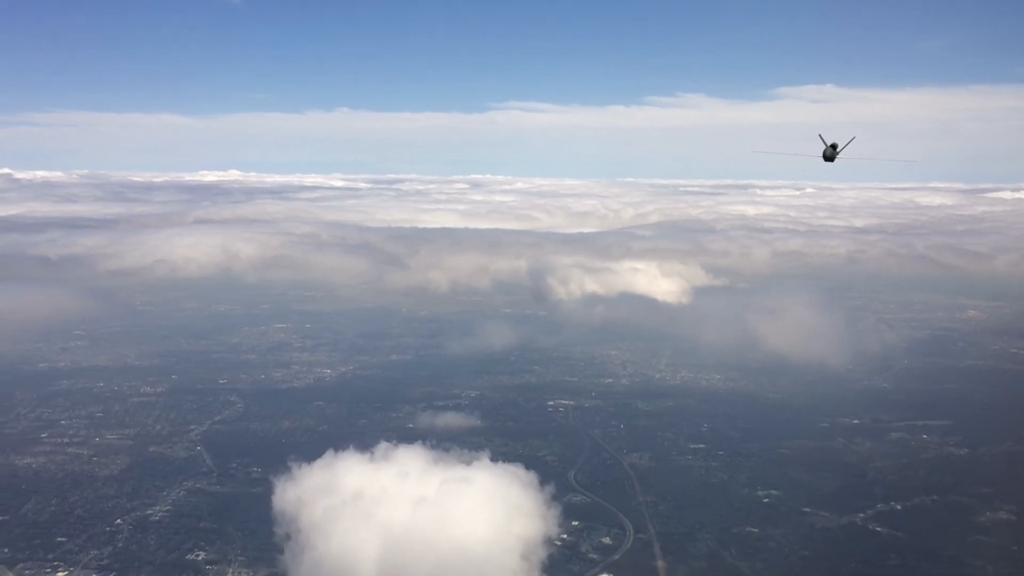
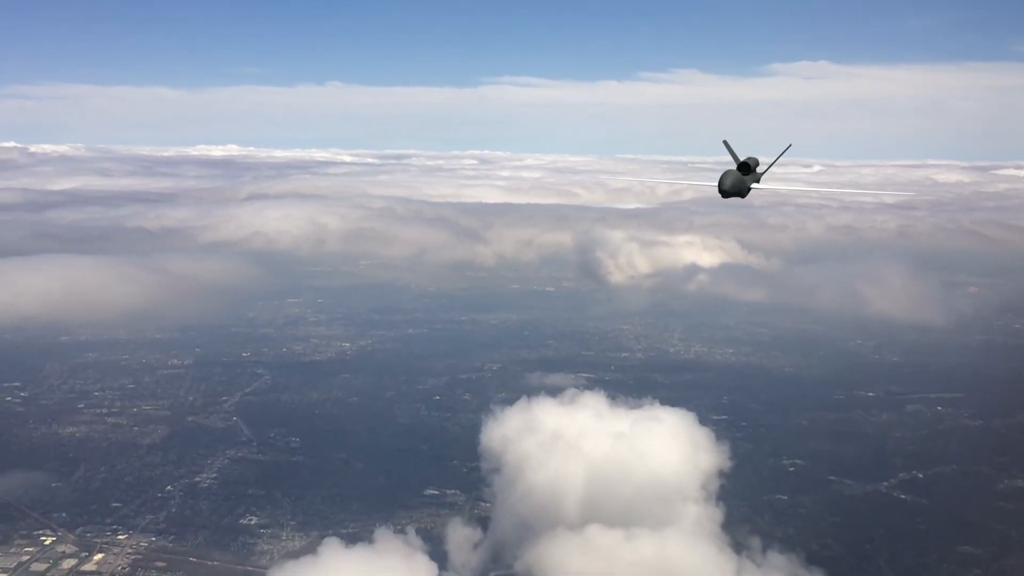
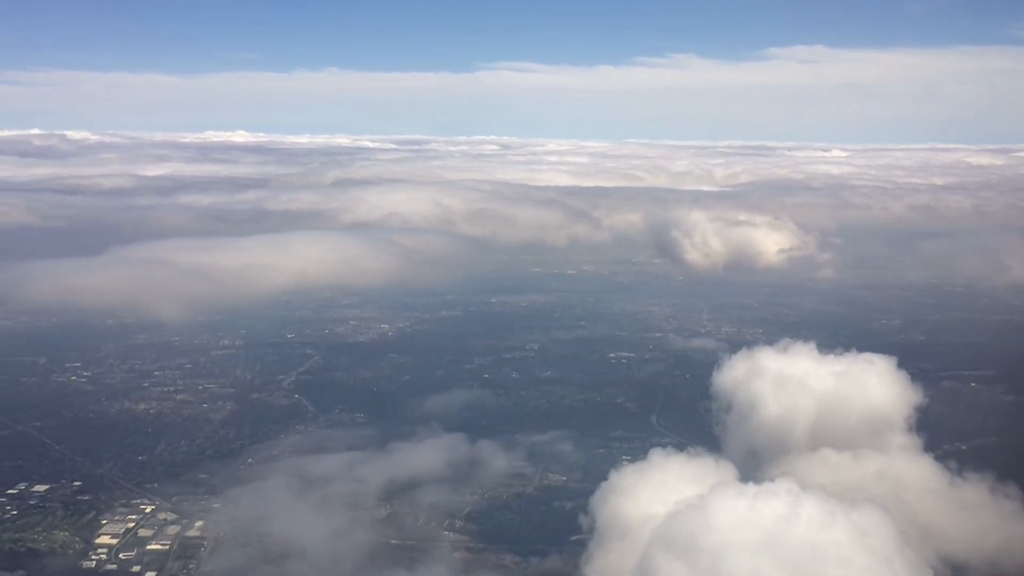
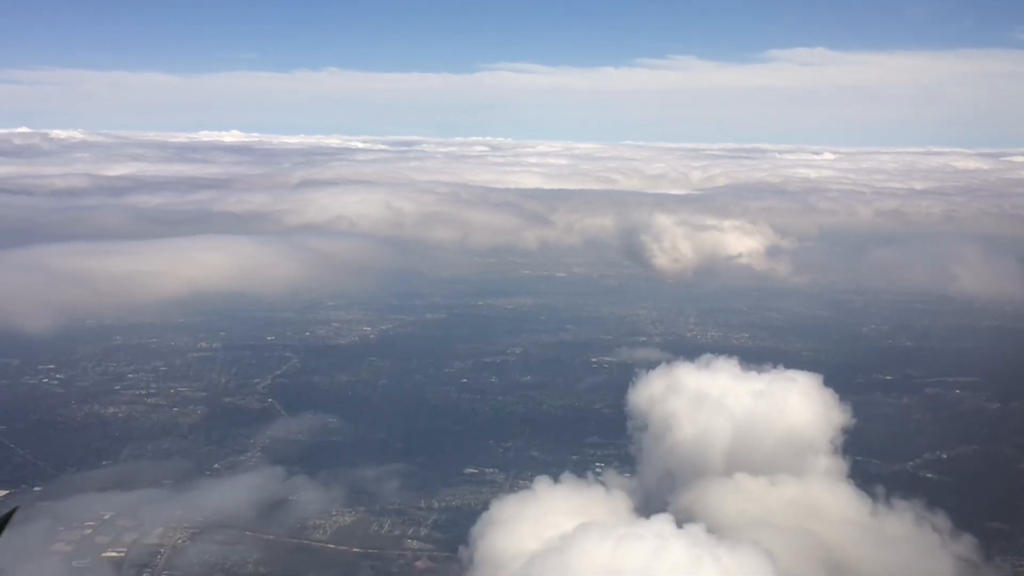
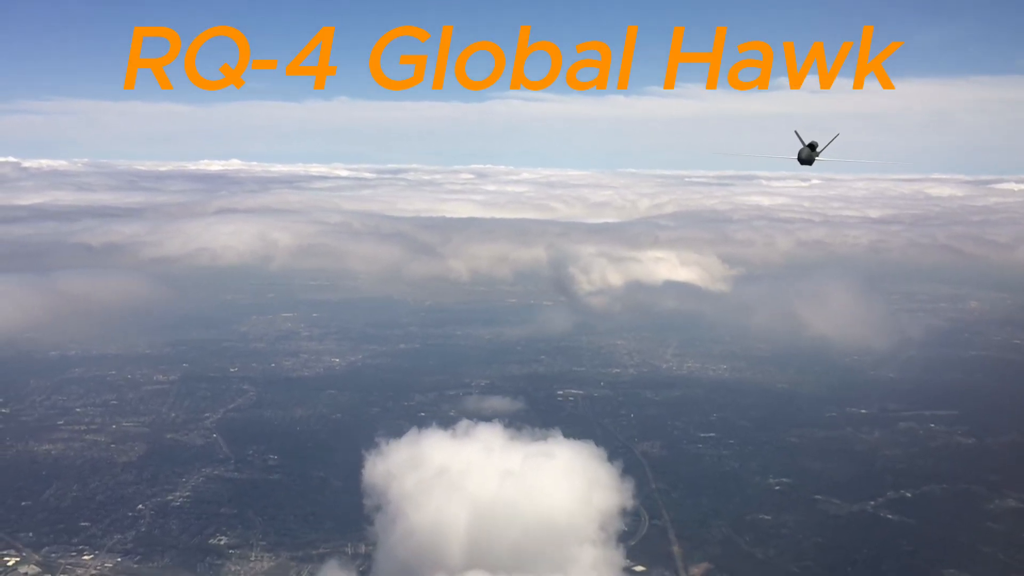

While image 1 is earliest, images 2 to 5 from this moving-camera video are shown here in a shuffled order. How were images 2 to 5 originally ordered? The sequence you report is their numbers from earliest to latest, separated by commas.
5, 2, 4, 3
